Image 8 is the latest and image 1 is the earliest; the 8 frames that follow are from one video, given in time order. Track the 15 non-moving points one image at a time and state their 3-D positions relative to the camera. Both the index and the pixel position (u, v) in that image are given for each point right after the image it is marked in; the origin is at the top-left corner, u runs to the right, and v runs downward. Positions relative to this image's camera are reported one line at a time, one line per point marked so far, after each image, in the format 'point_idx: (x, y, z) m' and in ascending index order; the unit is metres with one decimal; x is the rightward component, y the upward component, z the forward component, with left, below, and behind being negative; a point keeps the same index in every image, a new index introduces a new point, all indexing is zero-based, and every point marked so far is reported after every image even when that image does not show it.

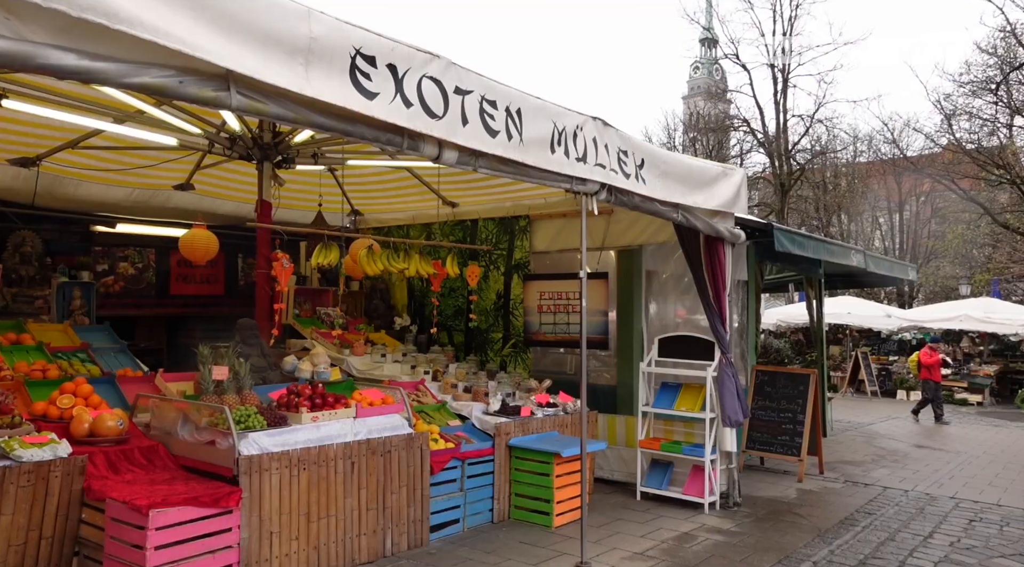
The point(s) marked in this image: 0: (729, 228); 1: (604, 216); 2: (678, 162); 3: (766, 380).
0: (+2.0, +0.5, +6.8) m
1: (+1.0, +0.7, +7.9) m
2: (+1.3, +1.0, +5.9) m
3: (+3.1, -1.2, +9.2) m
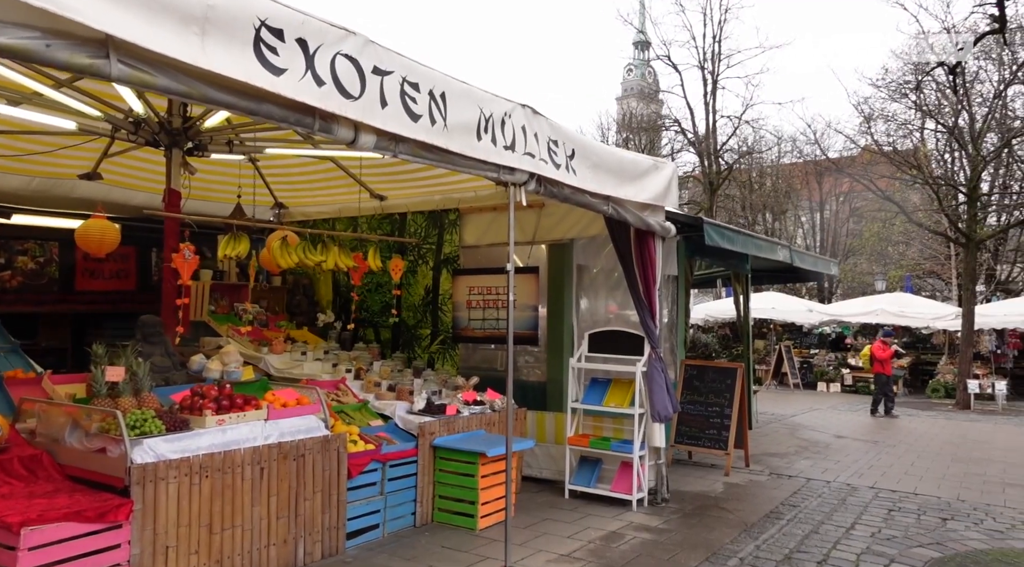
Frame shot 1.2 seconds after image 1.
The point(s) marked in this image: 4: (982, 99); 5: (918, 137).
0: (+1.3, +0.6, +6.8) m
1: (+0.2, +0.8, +7.7) m
2: (+0.7, +1.0, +5.8) m
3: (+2.3, -1.1, +9.2) m
4: (+11.6, +4.5, +18.3) m
5: (+10.2, +3.6, +18.7) m
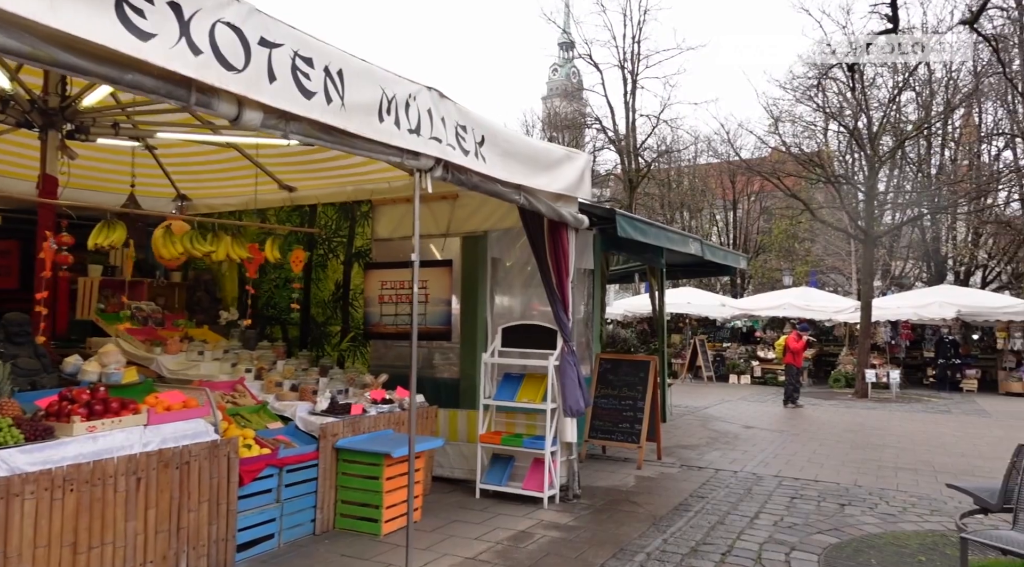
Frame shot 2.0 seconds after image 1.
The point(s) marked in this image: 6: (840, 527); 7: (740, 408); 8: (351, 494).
0: (+0.5, +0.6, +6.7) m
1: (-0.7, +0.8, +7.5) m
2: (0.0, +1.1, +5.7) m
3: (+1.2, -1.0, +9.2) m
4: (+9.5, +4.6, +19.3) m
5: (+8.1, +3.7, +19.4) m
6: (+2.8, -2.1, +6.3) m
7: (+4.9, -2.6, +15.9) m
8: (-1.1, -1.5, +5.1) m
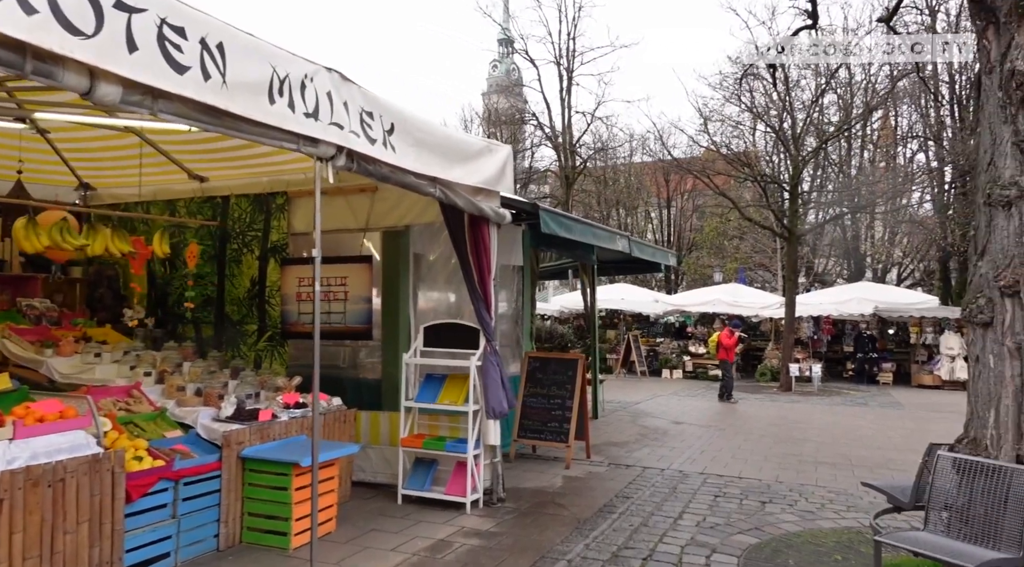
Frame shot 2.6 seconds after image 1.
0: (-0.1, +0.6, +6.5) m
1: (-1.4, +0.9, +7.2) m
2: (-0.5, +1.1, +5.5) m
3: (+0.3, -1.0, +9.1) m
4: (+7.8, +4.7, +19.8) m
5: (+6.3, +3.8, +19.8) m
6: (+2.1, -2.1, +6.3) m
7: (+3.4, -2.6, +16.0) m
8: (-1.7, -1.4, +4.8) m
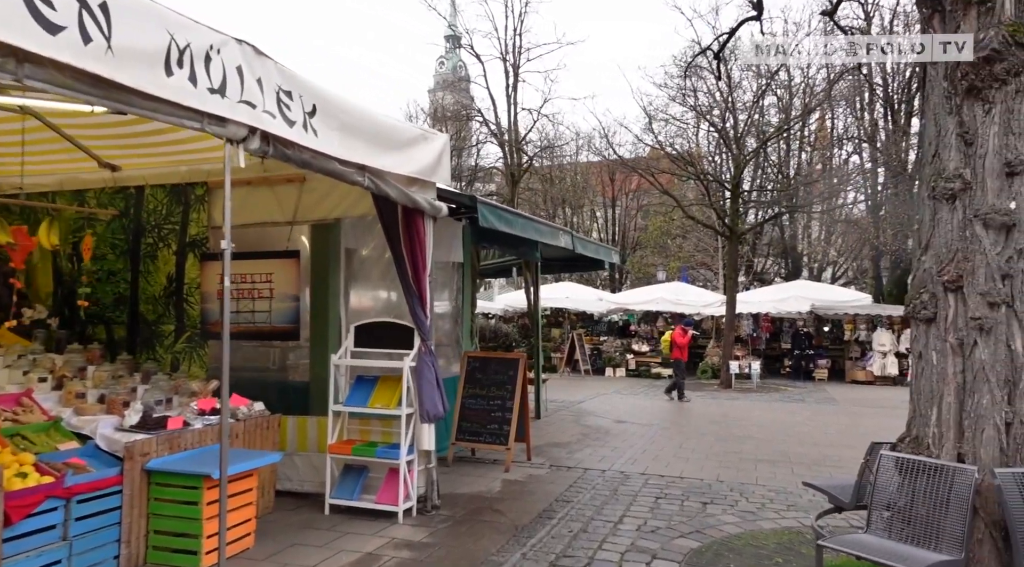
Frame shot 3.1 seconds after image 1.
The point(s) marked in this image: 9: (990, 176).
0: (-0.7, +0.7, +6.2) m
1: (-2.0, +0.9, +6.8) m
2: (-1.0, +1.1, +5.1) m
3: (-0.4, -1.0, +8.8) m
4: (+6.2, +4.8, +20.0) m
5: (+4.8, +3.9, +20.0) m
6: (+1.6, -2.0, +6.2) m
7: (+2.1, -2.5, +16.0) m
8: (-2.1, -1.4, +4.4) m
9: (+2.9, +0.6, +4.6) m
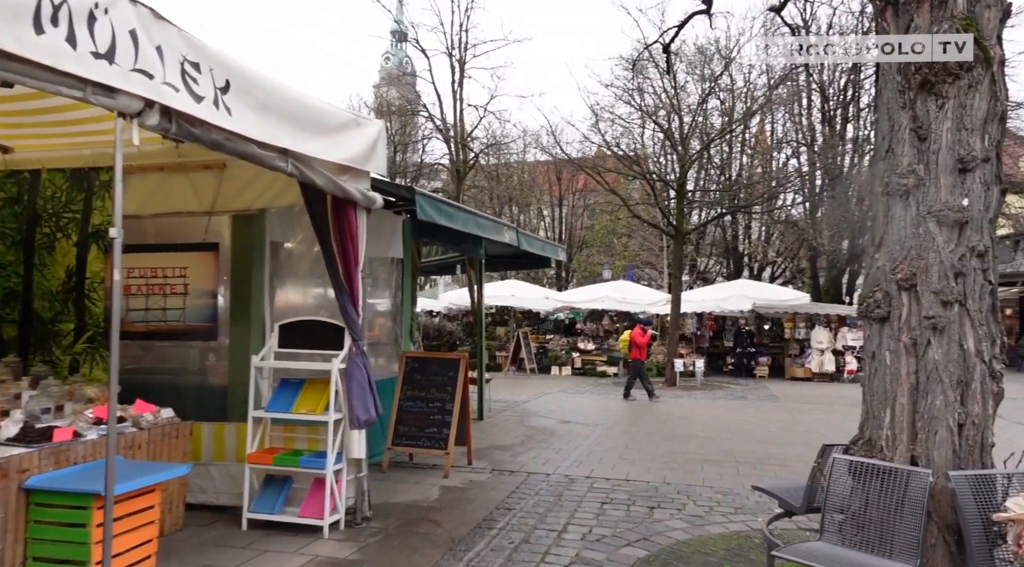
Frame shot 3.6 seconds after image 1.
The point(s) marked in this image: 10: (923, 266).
0: (-1.2, +0.7, +5.8) m
1: (-2.5, +0.9, +6.3) m
2: (-1.4, +1.2, +4.7) m
3: (-1.1, -0.9, +8.4) m
4: (+4.8, +4.8, +20.0) m
5: (+3.3, +3.9, +19.9) m
6: (+1.1, -2.0, +5.9) m
7: (+1.0, -2.5, +15.7) m
8: (-2.4, -1.4, +3.9) m
9: (+2.6, +0.7, +4.4) m
10: (+2.4, +0.1, +4.4) m
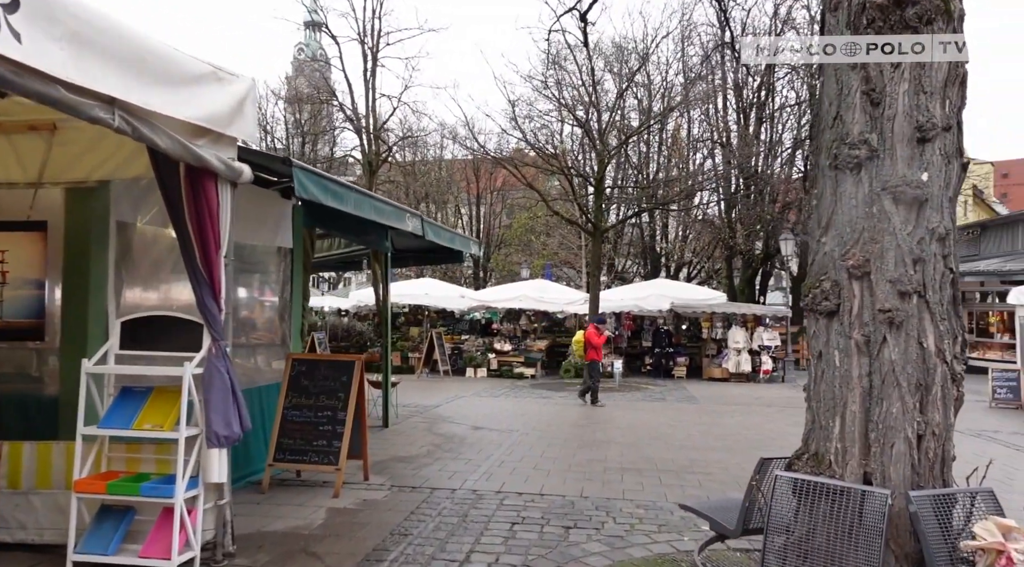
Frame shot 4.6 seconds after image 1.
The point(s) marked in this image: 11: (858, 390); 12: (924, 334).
0: (-1.8, +0.8, +4.8) m
1: (-3.3, +1.0, +5.2) m
2: (-2.0, +1.2, +3.7) m
3: (-2.1, -0.9, +7.4) m
4: (+2.5, +4.8, +19.5) m
5: (+1.1, +4.0, +19.3) m
6: (+0.4, -1.9, +5.1) m
7: (-0.8, -2.4, +14.9) m
8: (-2.9, -1.3, +2.8) m
9: (+2.0, +0.7, +3.8) m
10: (+1.9, +0.2, +3.8) m
11: (+1.8, -0.5, +3.8) m
12: (+2.0, -0.3, +3.7) m
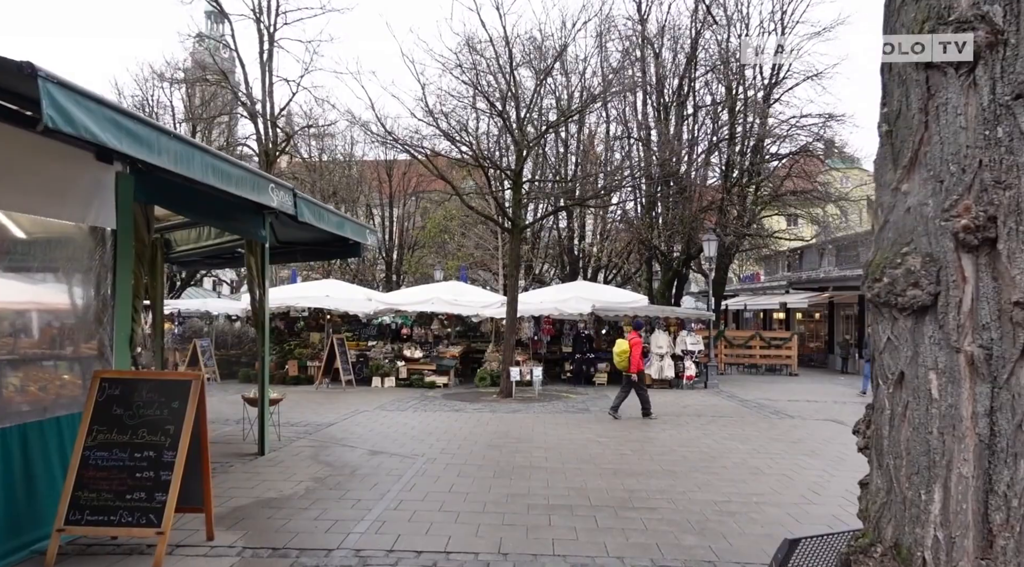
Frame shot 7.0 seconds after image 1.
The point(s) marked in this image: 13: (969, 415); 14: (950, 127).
0: (-2.3, +0.9, +2.8) m
1: (-3.8, +1.1, +3.0) m
2: (-2.3, +1.3, +1.7) m
3: (-2.8, -0.8, +5.4) m
4: (+0.4, +4.8, +18.0) m
5: (-1.0, +3.9, +17.6) m
6: (-0.2, -1.9, +3.4) m
7: (-2.4, -2.4, +12.9) m
8: (-3.2, -1.2, +0.7) m
9: (+1.6, +0.8, +2.3) m
10: (+1.5, +0.3, +2.2) m
11: (+1.4, -0.5, +2.2) m
12: (+1.7, -0.2, +2.1) m
13: (+1.4, -0.4, +2.3) m
14: (+1.3, +0.5, +2.3) m
